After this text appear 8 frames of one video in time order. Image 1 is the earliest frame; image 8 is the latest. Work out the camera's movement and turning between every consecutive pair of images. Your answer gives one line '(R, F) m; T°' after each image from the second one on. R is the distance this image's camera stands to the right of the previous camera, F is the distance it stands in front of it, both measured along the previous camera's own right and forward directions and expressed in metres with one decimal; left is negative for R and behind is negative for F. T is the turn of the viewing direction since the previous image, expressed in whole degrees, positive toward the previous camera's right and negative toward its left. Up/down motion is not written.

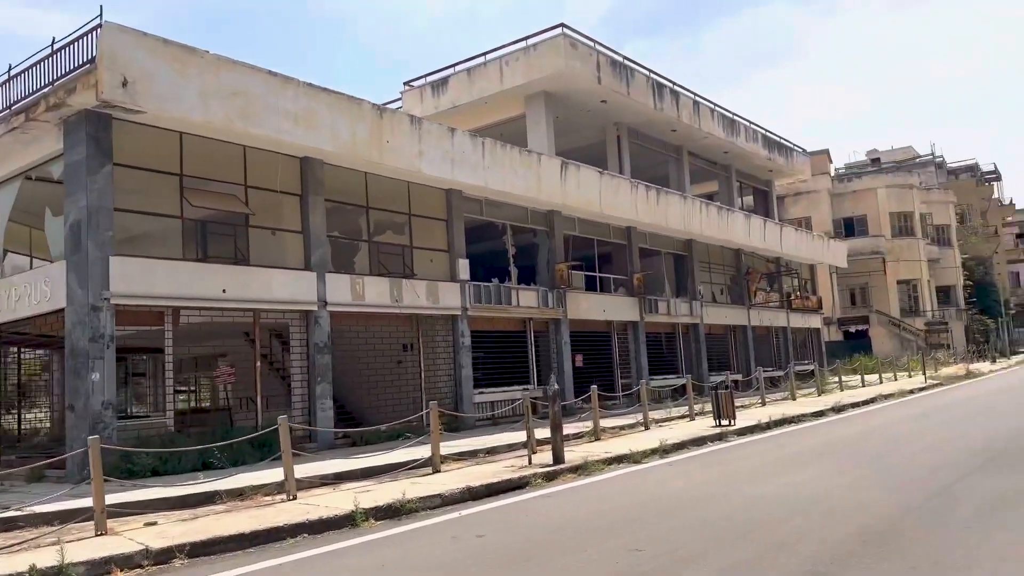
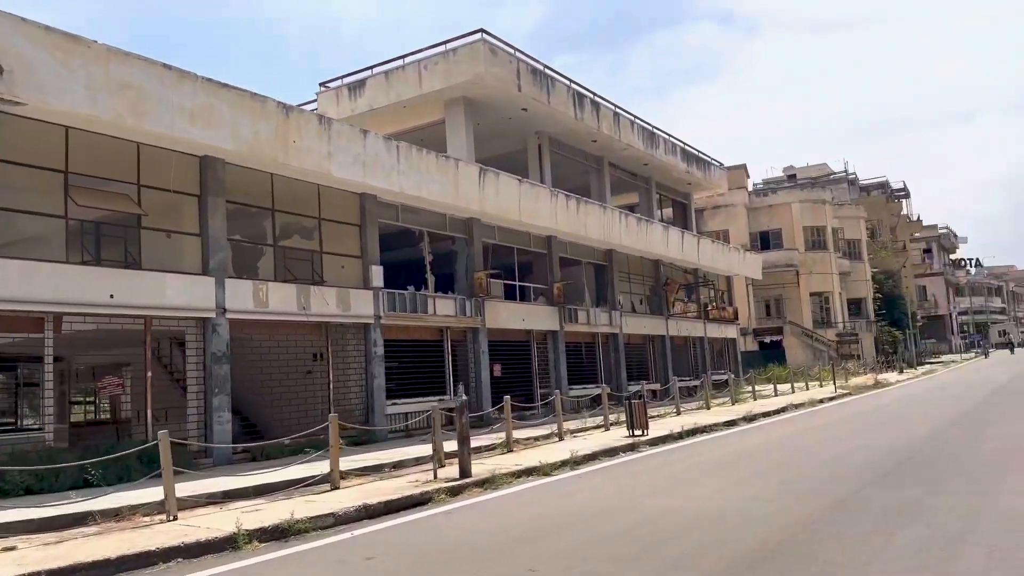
(+0.4, +0.4) m; +5°
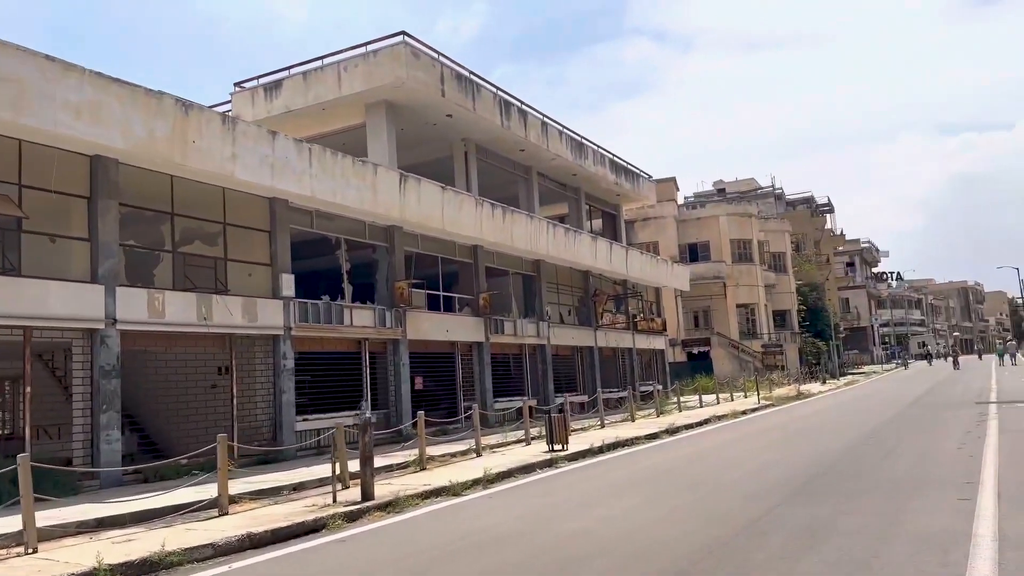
(+0.5, +0.6) m; +4°
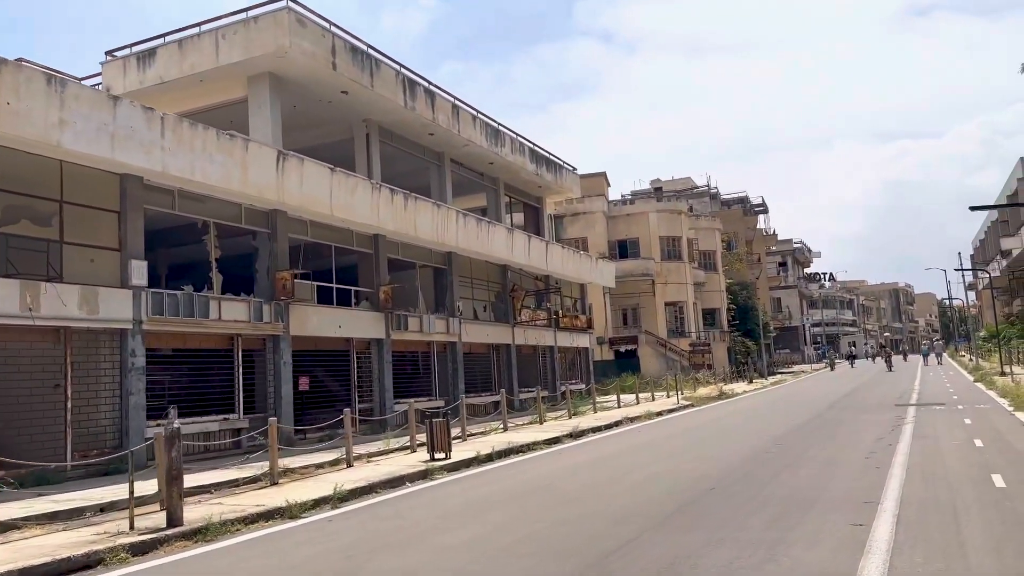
(+1.4, +1.8) m; +4°
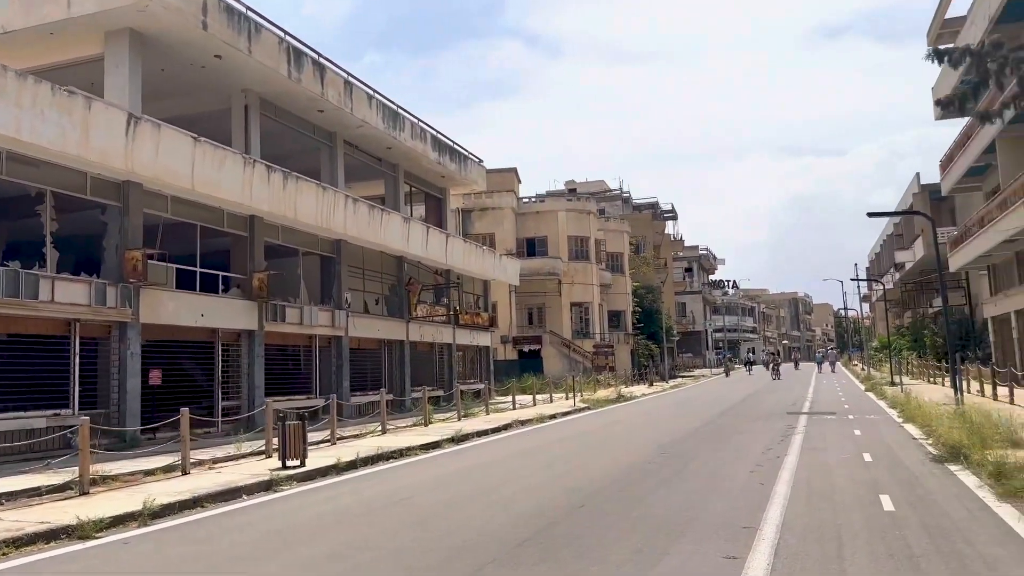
(+0.9, +1.5) m; +6°
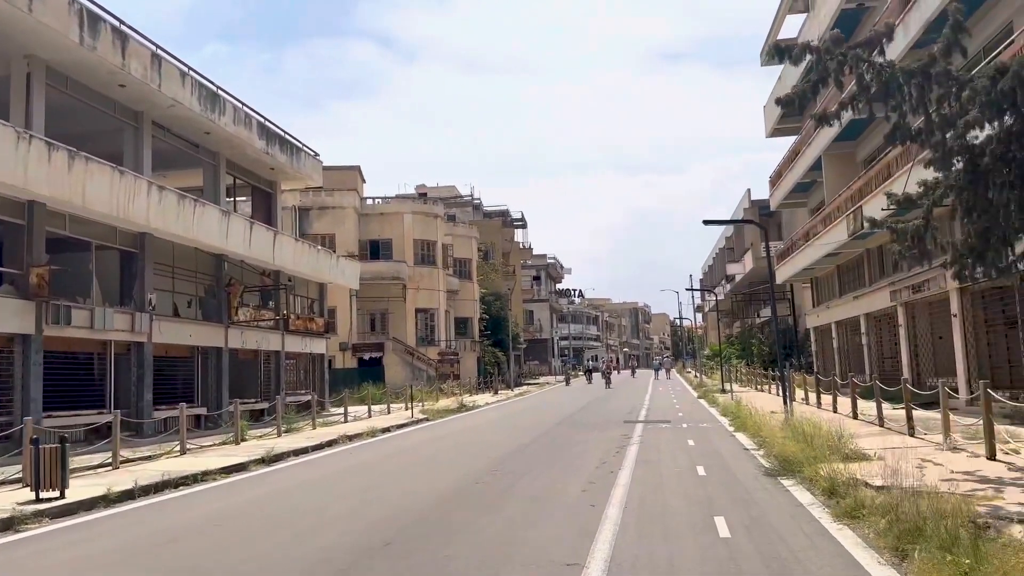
(+0.6, +1.4) m; +11°
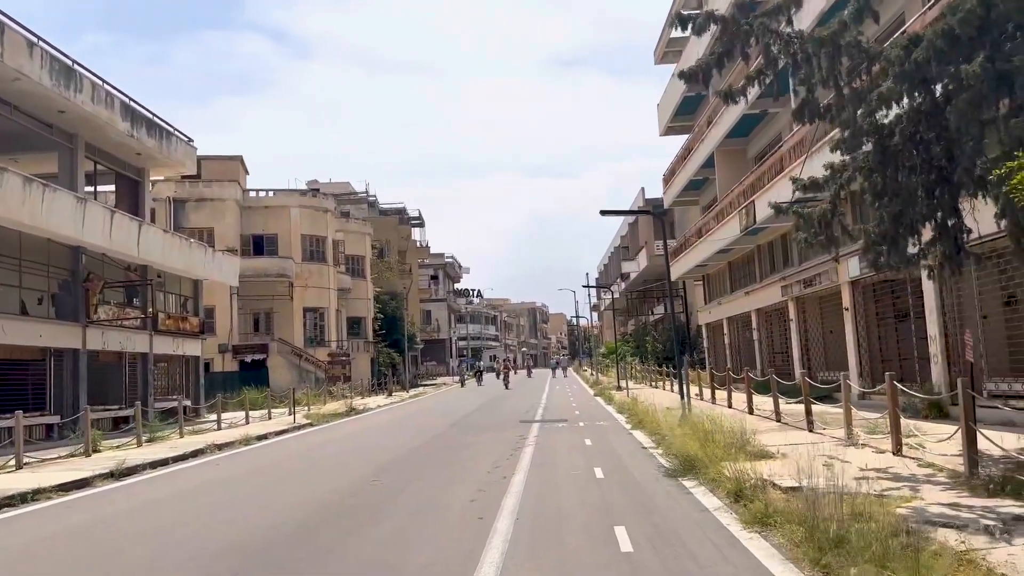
(+0.2, +1.1) m; +7°
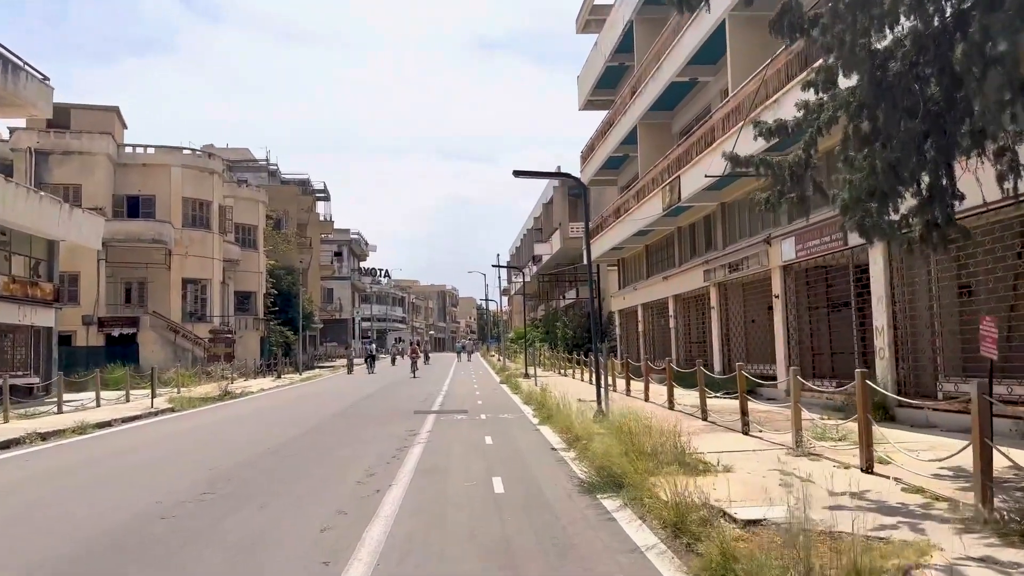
(+0.3, +2.3) m; +6°
